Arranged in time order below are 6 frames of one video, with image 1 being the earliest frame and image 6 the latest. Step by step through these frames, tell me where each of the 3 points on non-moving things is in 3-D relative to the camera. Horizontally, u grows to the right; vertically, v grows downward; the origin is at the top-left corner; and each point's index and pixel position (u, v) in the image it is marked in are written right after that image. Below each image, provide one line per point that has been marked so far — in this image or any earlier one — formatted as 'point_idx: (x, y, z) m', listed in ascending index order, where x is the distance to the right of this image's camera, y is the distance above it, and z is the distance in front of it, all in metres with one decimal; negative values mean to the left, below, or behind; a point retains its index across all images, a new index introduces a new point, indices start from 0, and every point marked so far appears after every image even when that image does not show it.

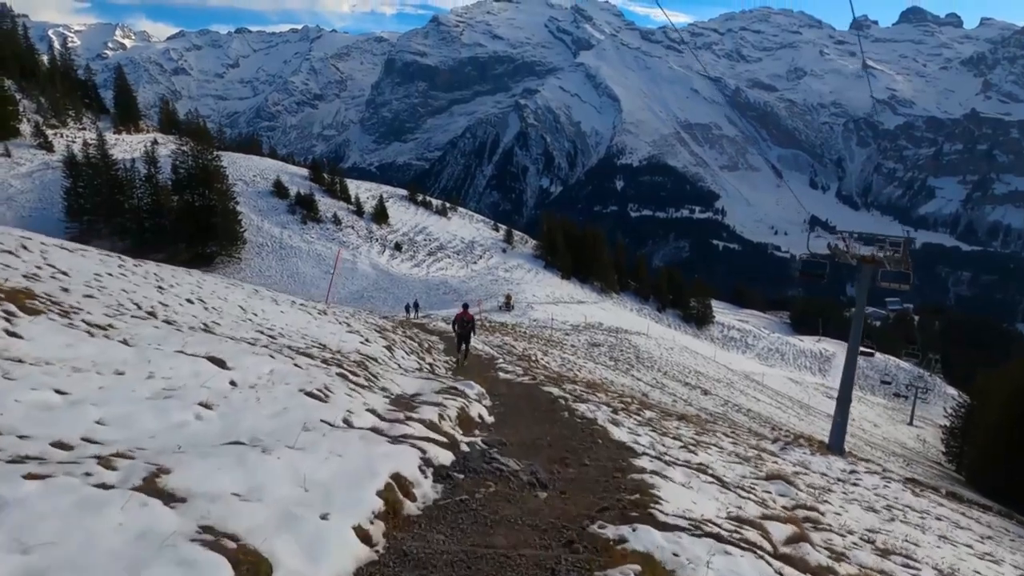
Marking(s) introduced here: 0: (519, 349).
0: (+0.2, -2.1, +18.6) m
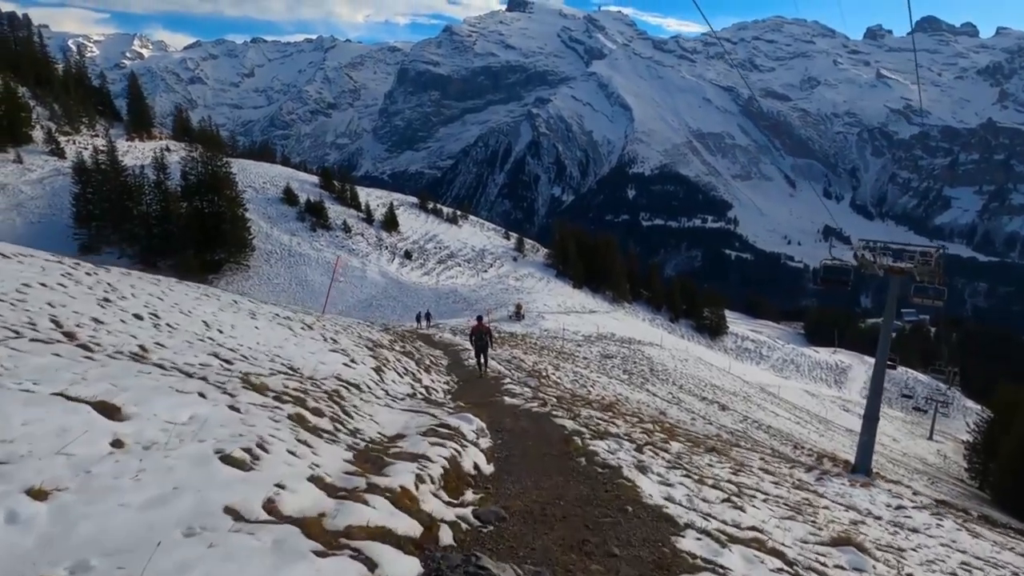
0: (+0.5, -2.4, +17.6) m
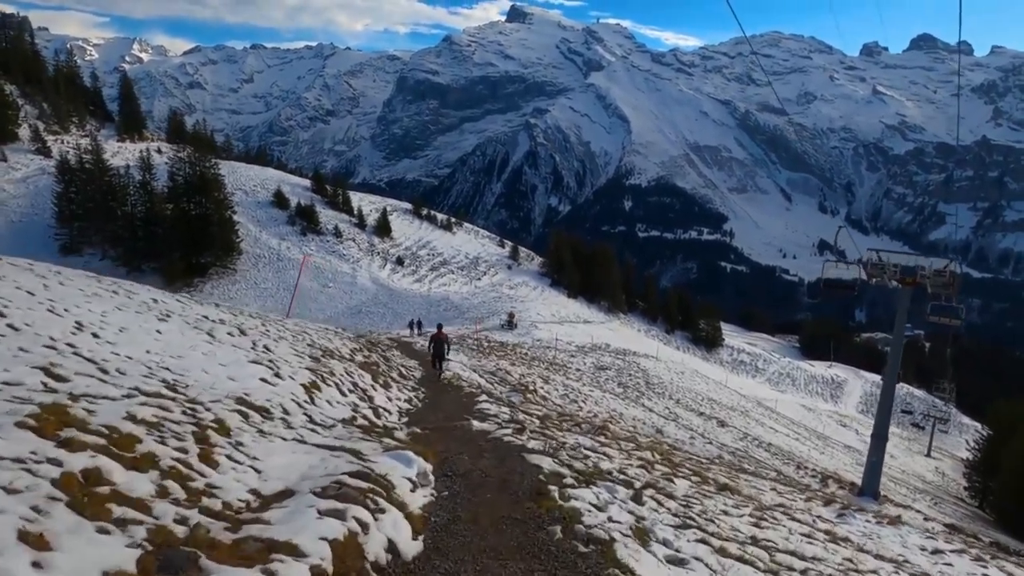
0: (+0.1, -2.6, +16.2) m
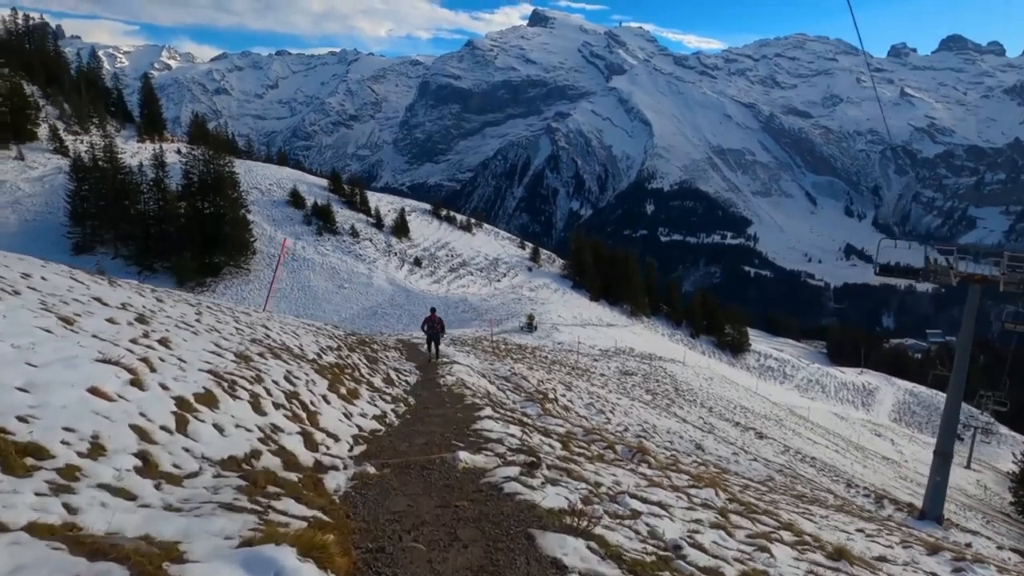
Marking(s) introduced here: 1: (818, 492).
0: (+0.5, -2.4, +14.2) m
1: (+8.6, -5.8, +15.8) m
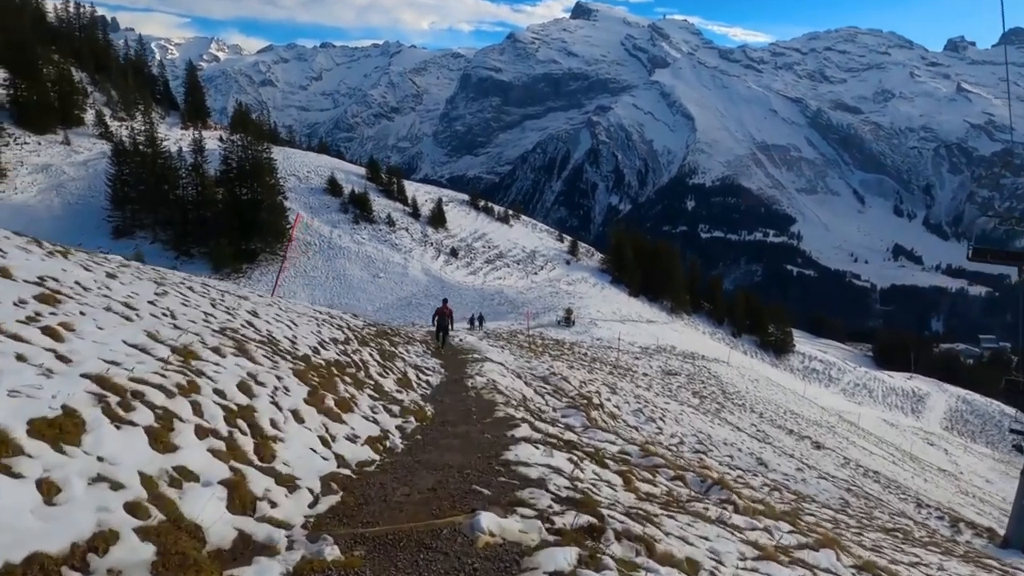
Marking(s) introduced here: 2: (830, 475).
0: (+1.4, -2.1, +12.6) m
1: (+9.5, -5.7, +13.8) m
2: (+9.8, -5.8, +17.4) m
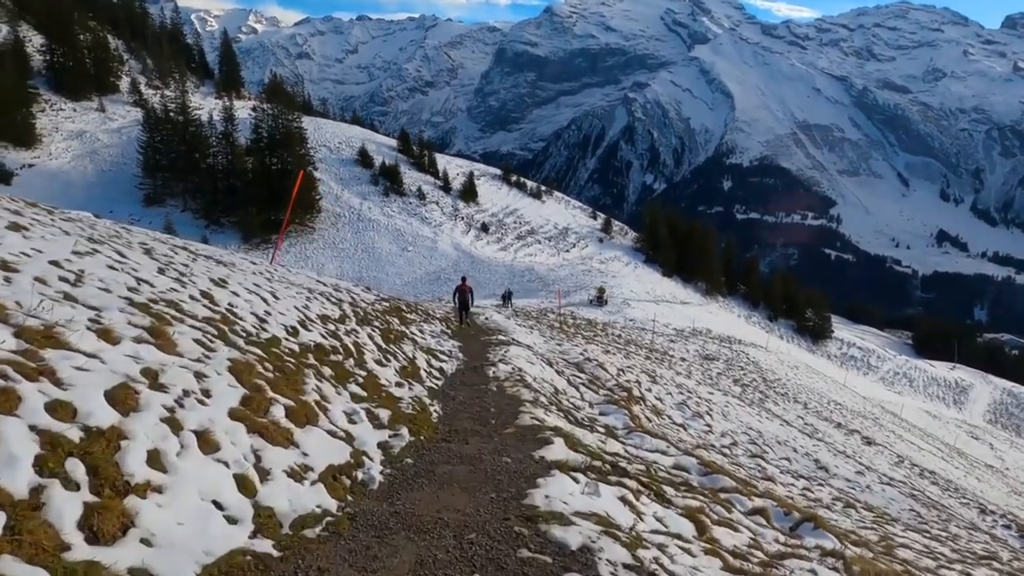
0: (+1.9, -1.7, +11.3) m
1: (+10.0, -5.3, +12.1) m
2: (+10.6, -5.3, +15.8) m
